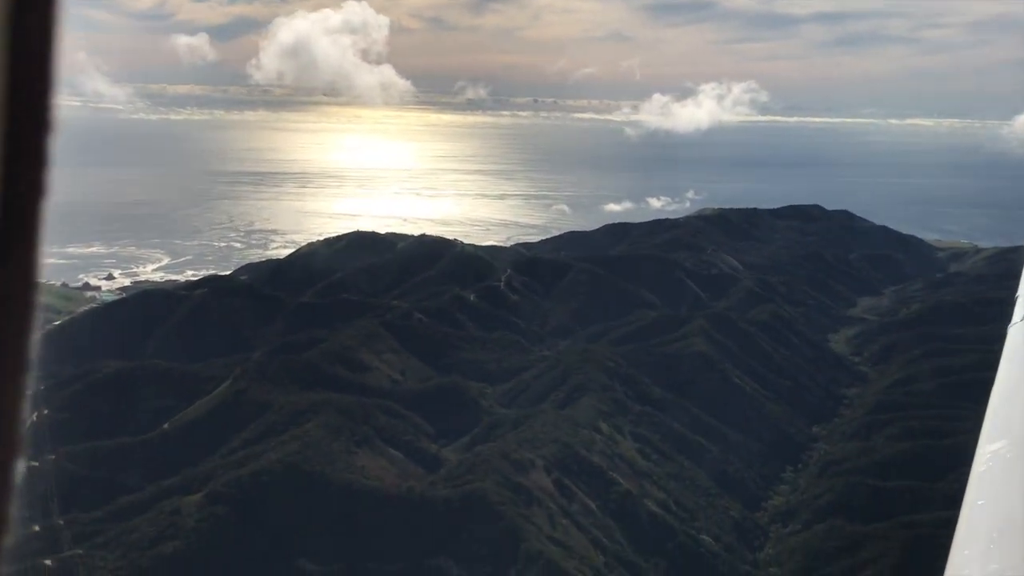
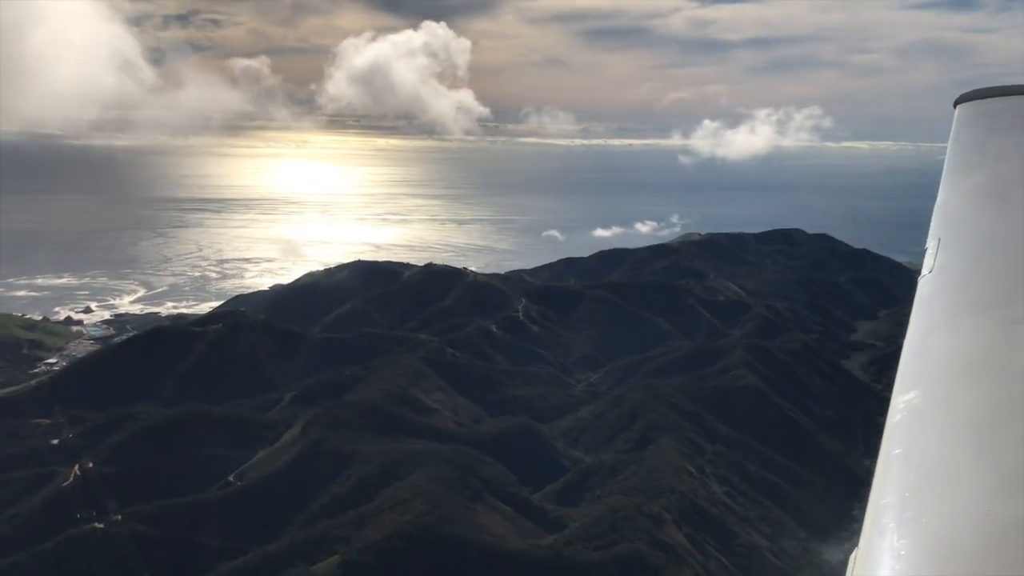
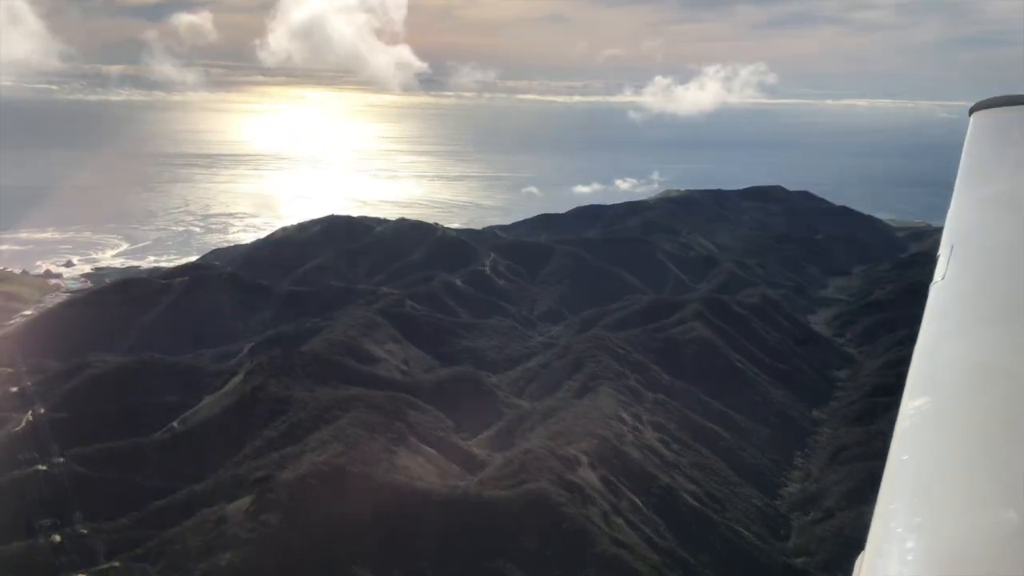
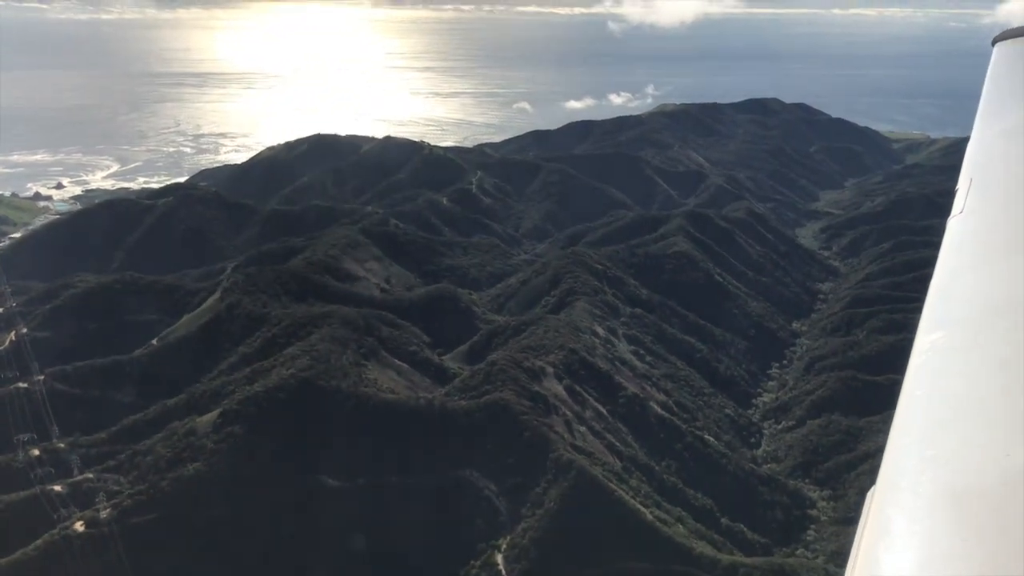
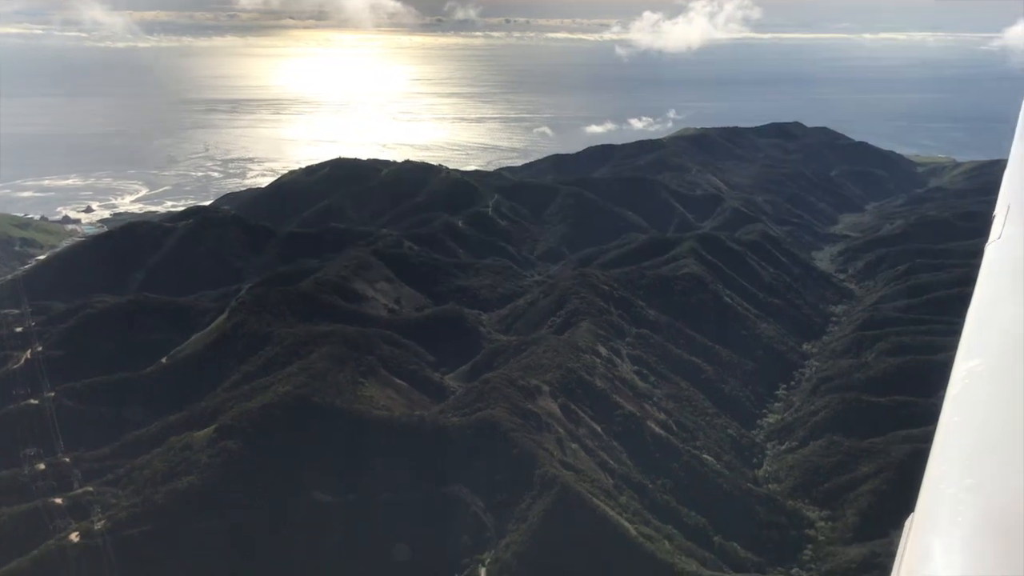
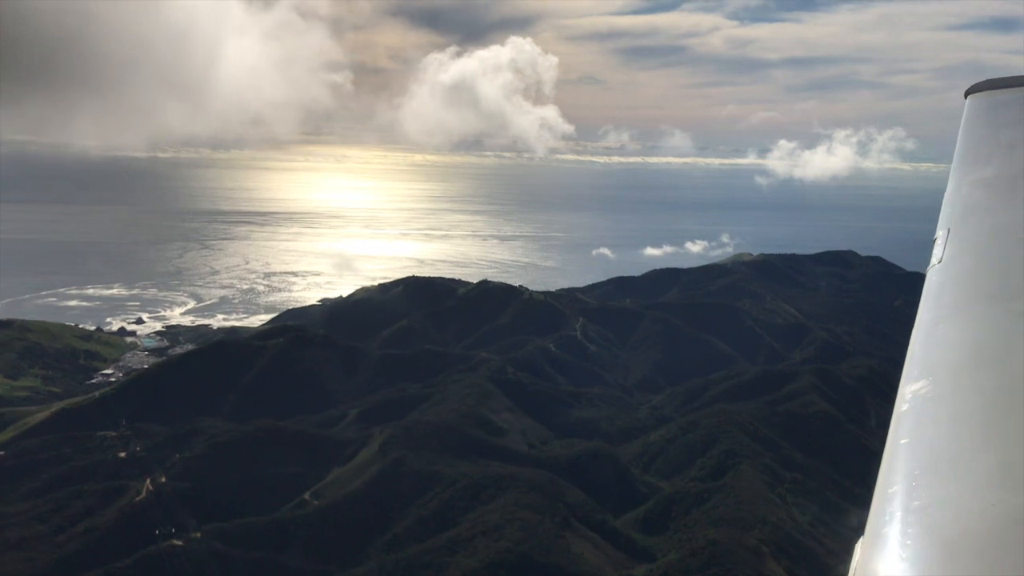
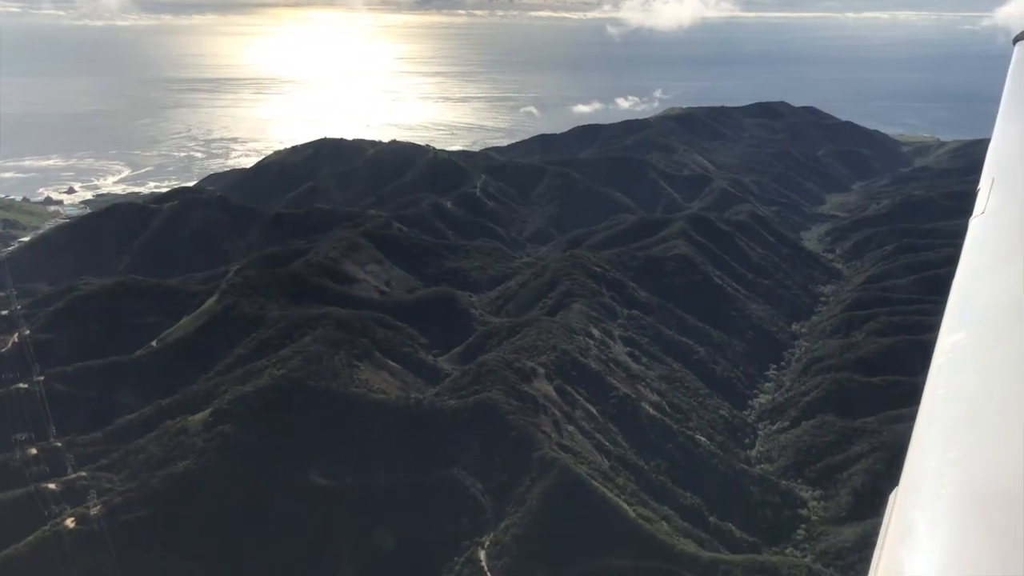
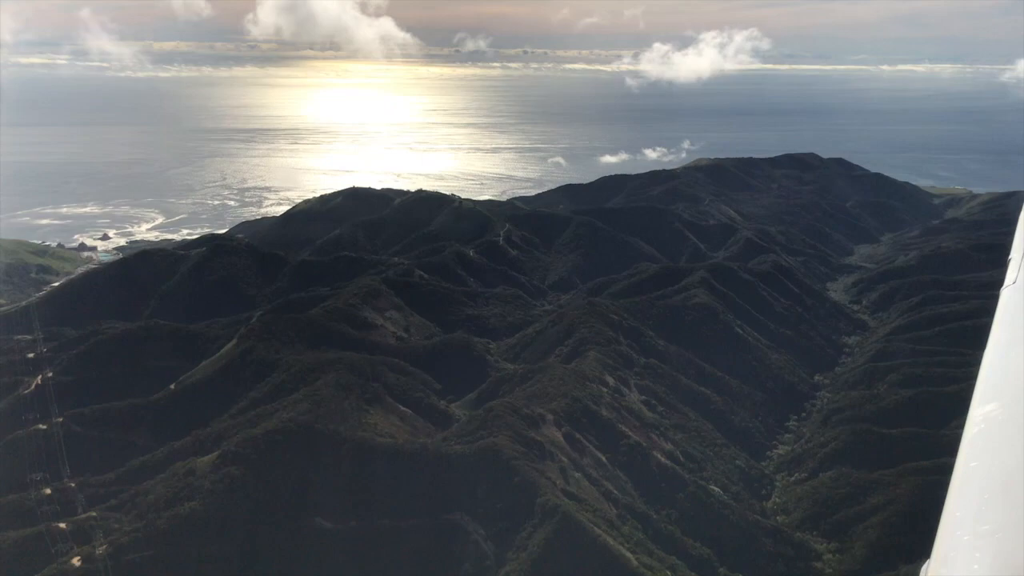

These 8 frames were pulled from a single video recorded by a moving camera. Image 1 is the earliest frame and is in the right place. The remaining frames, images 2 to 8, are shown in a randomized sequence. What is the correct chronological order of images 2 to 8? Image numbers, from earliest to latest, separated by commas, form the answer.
8, 5, 7, 4, 3, 2, 6
